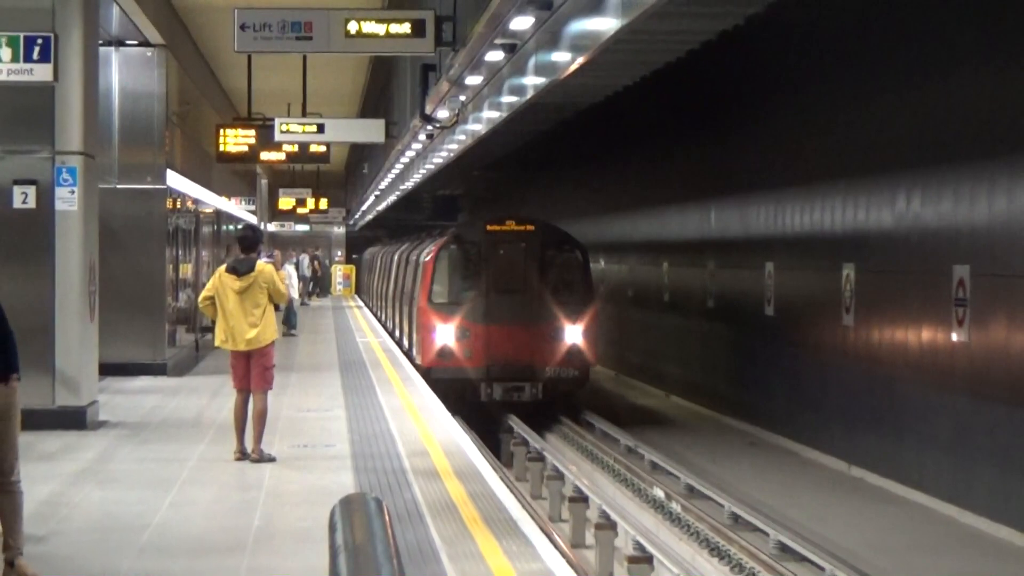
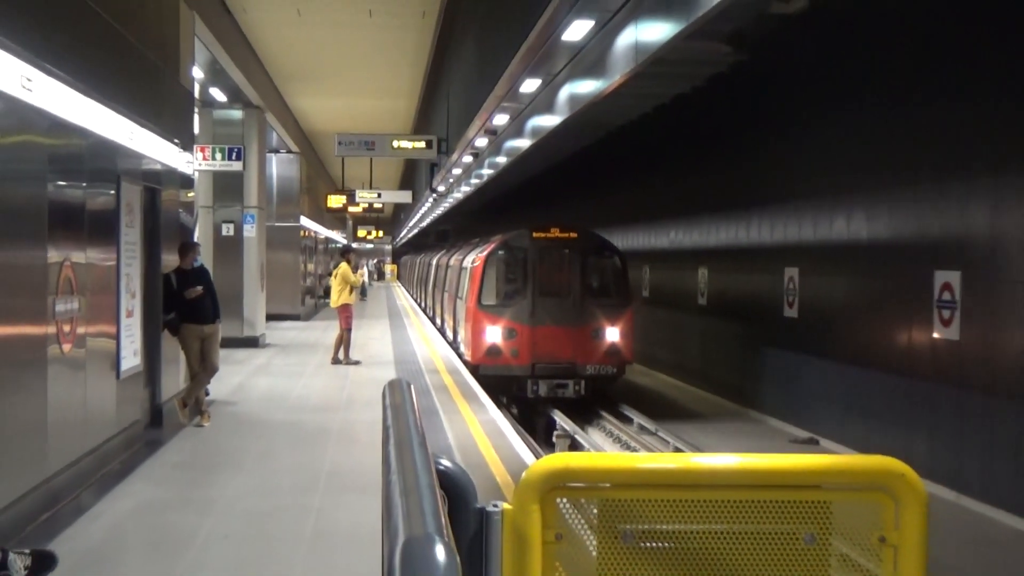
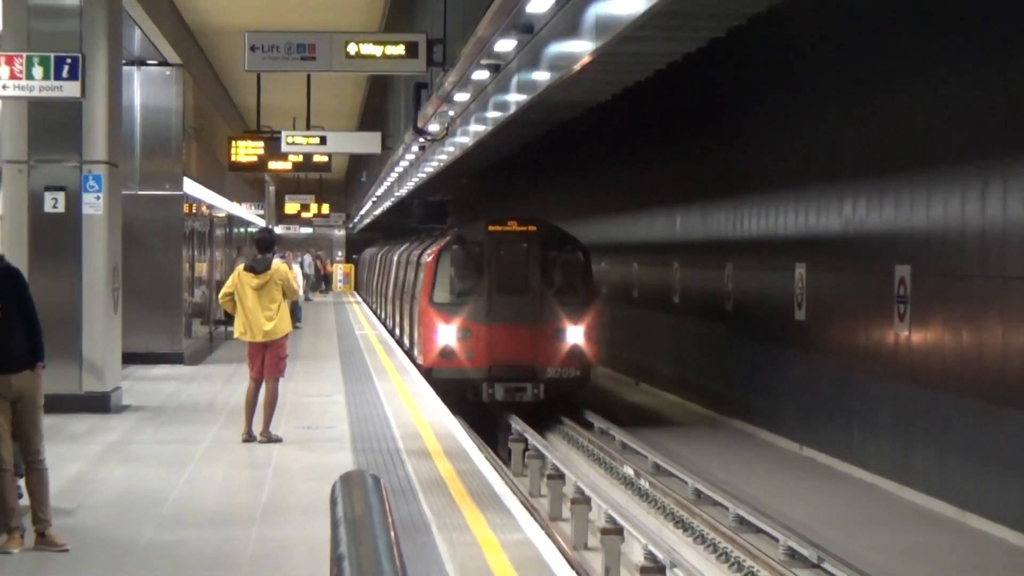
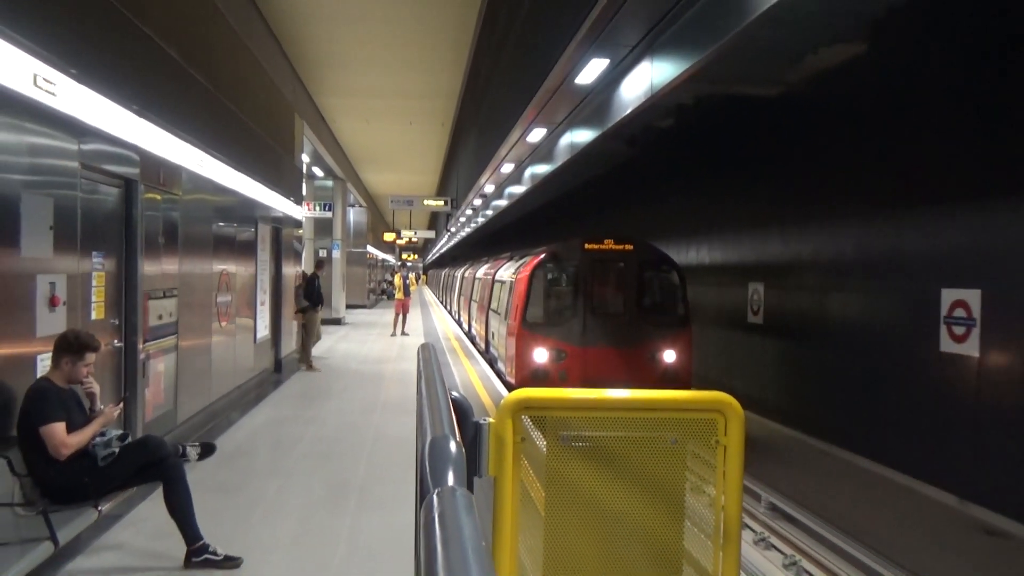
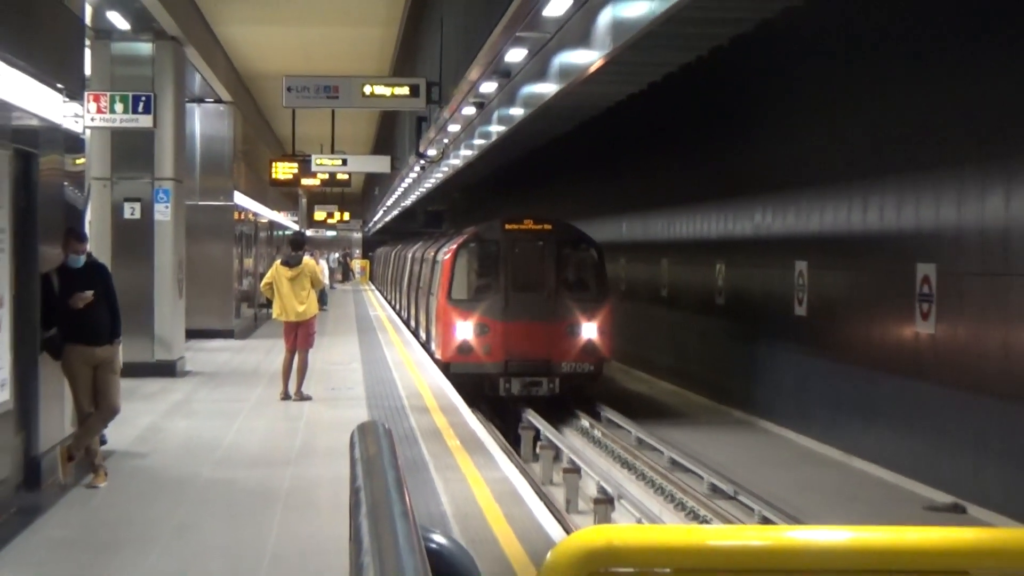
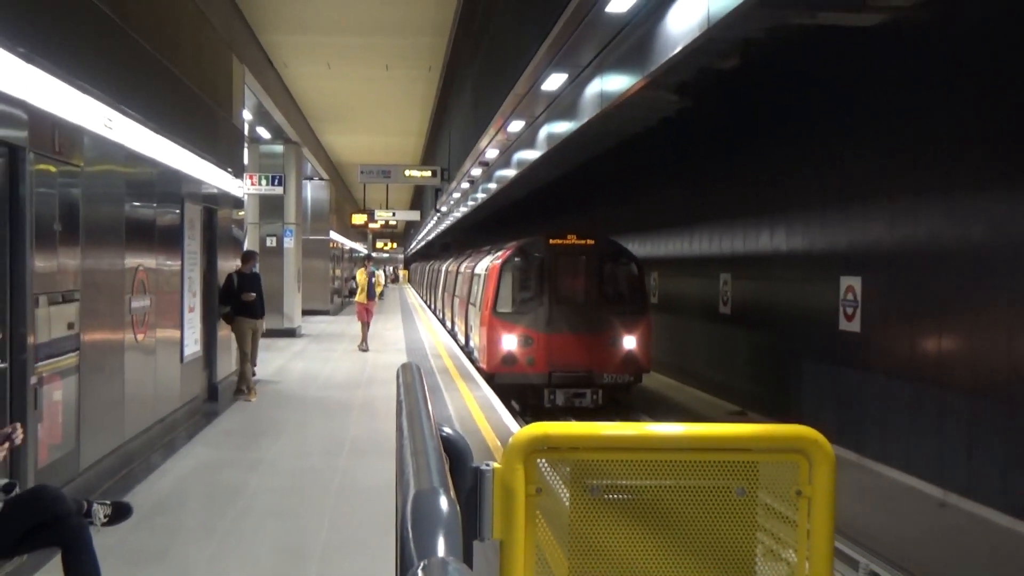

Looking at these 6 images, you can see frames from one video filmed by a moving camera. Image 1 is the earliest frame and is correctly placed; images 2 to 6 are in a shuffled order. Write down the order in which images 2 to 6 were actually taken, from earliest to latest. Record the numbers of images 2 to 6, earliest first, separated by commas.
3, 5, 2, 6, 4
